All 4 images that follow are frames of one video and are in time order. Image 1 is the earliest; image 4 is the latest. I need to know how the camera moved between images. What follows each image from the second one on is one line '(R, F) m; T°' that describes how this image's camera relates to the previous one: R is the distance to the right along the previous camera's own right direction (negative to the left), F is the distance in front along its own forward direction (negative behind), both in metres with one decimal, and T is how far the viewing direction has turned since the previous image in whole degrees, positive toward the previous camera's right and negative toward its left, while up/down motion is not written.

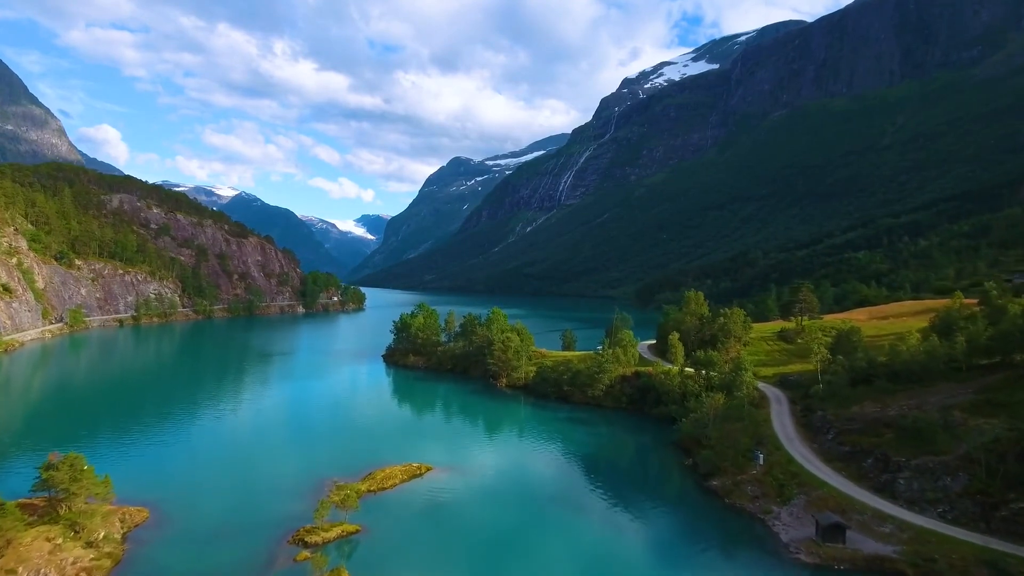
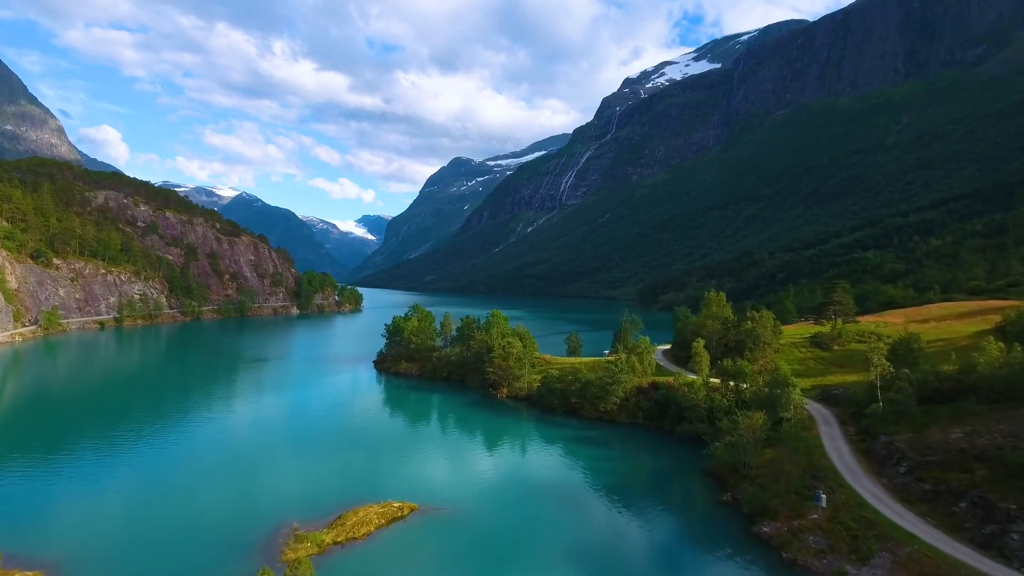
(-0.1, +4.9) m; 0°
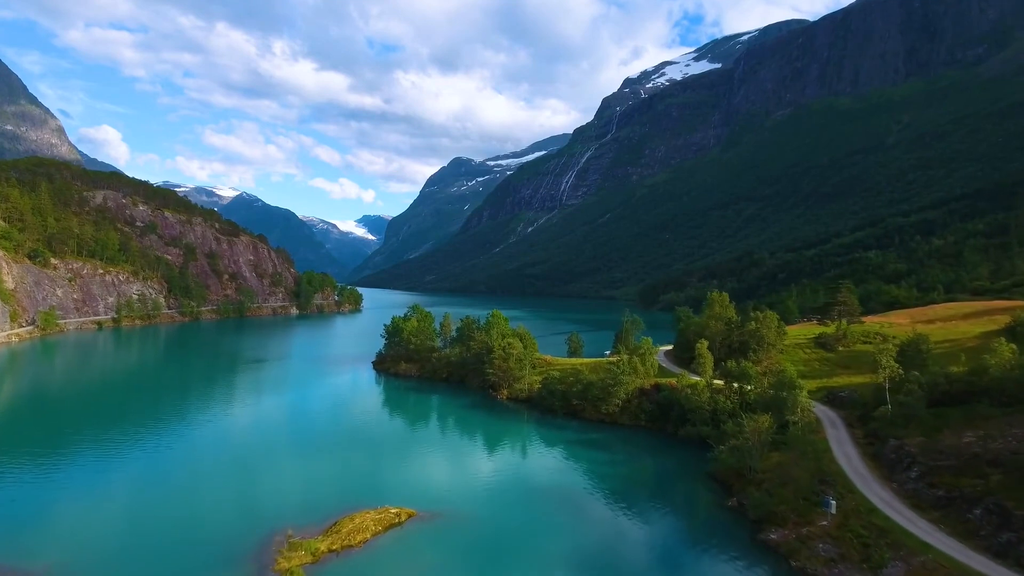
(0.0, +0.6) m; 0°
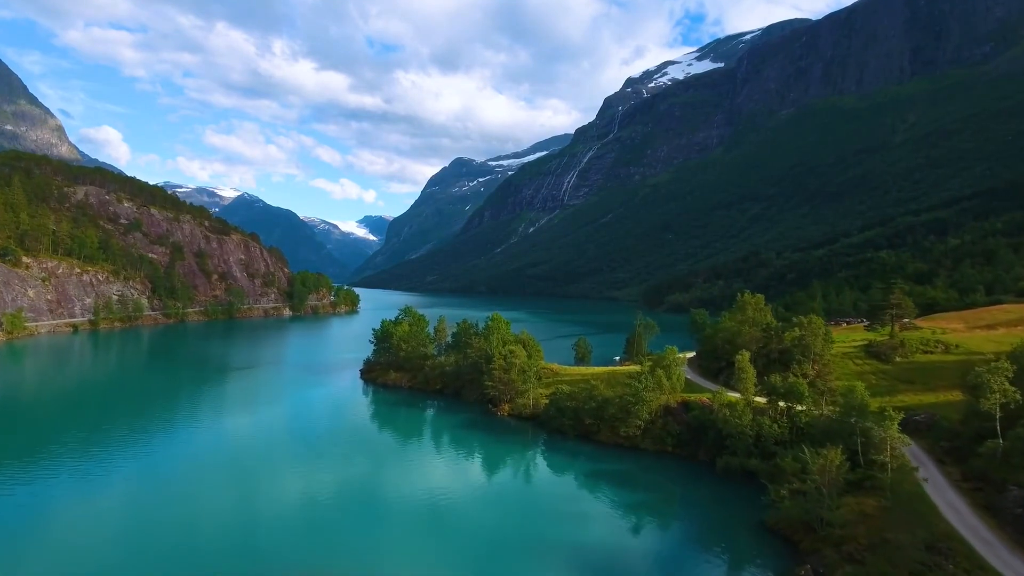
(-0.1, +5.7) m; 0°
